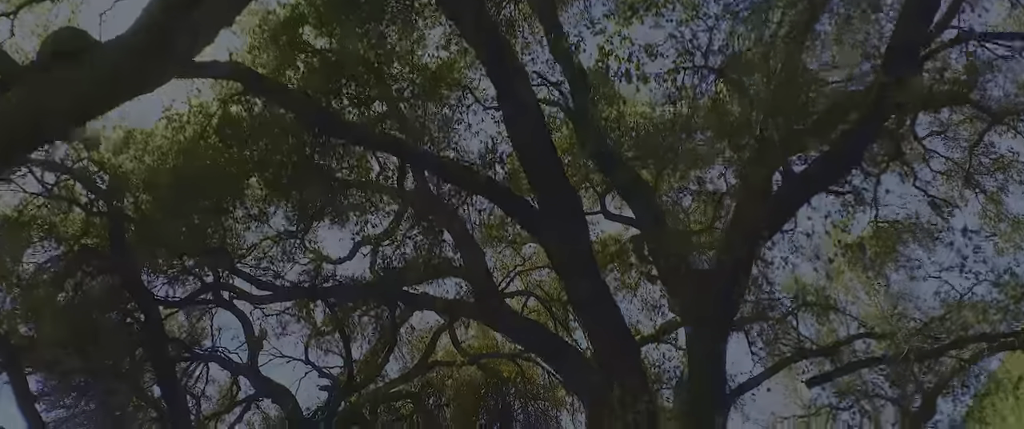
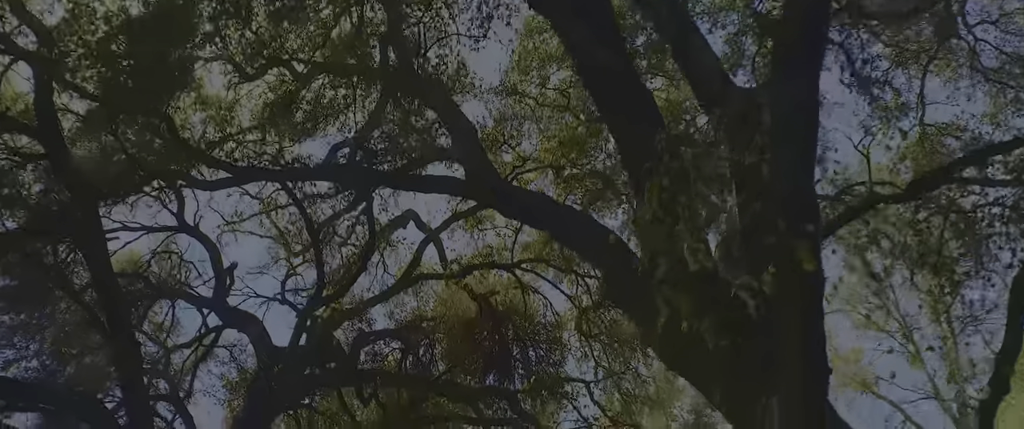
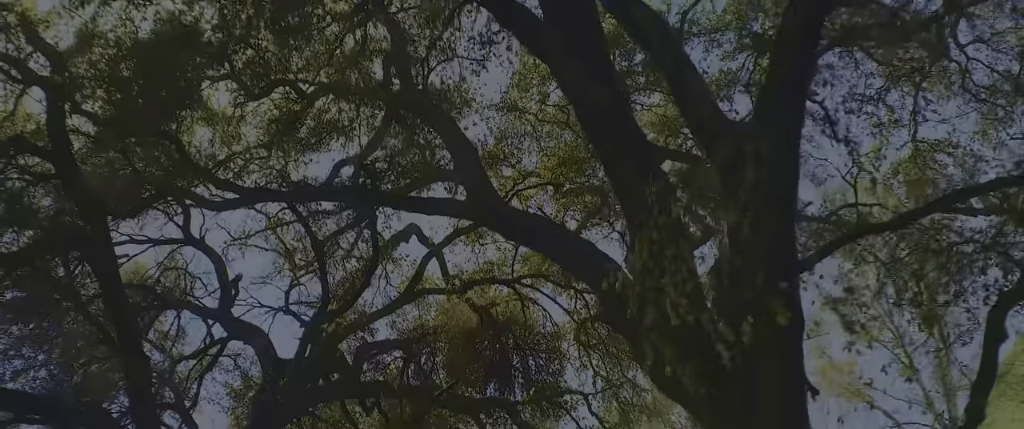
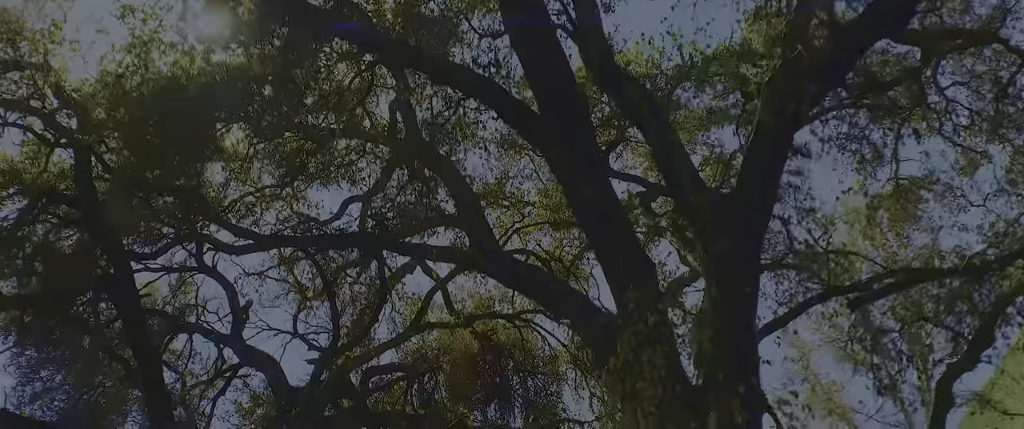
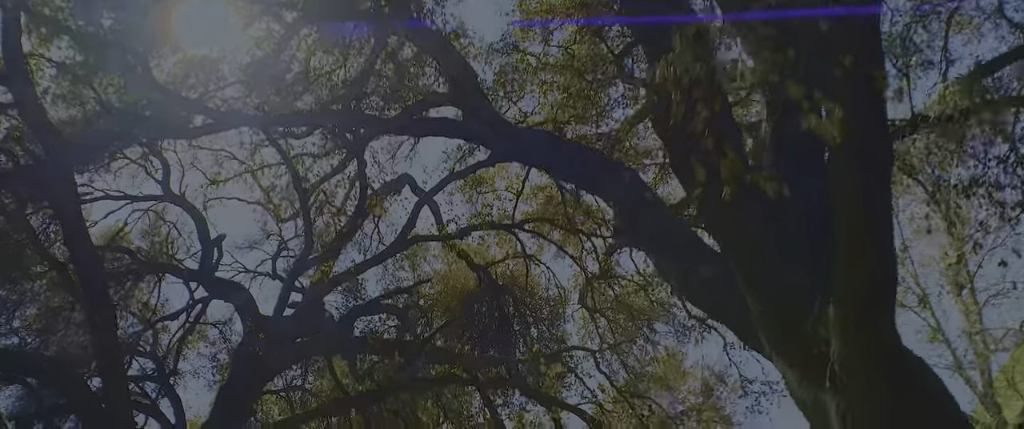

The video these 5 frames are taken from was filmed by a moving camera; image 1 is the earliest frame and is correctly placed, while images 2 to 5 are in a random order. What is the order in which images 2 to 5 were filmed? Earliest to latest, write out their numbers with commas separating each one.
4, 3, 2, 5
